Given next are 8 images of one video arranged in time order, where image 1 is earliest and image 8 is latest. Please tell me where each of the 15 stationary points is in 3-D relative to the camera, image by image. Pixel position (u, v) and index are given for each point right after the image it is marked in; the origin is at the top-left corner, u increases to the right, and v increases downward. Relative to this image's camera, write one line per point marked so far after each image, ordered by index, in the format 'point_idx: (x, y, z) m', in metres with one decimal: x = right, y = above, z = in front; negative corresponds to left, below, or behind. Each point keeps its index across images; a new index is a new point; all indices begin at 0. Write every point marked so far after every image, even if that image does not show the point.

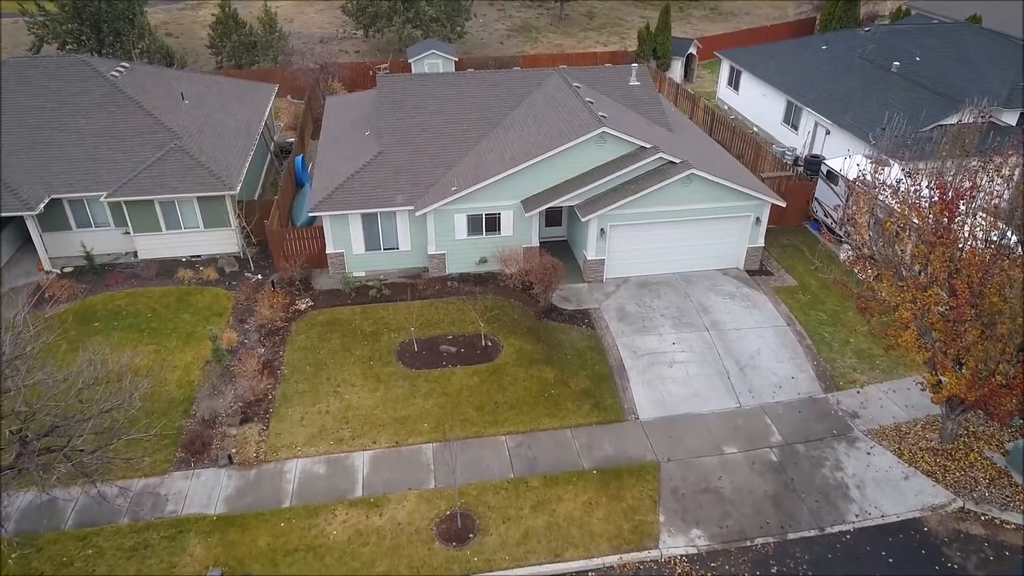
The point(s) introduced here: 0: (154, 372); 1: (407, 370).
0: (-8.5, -2.0, +16.6) m
1: (-2.5, -2.0, +16.7) m
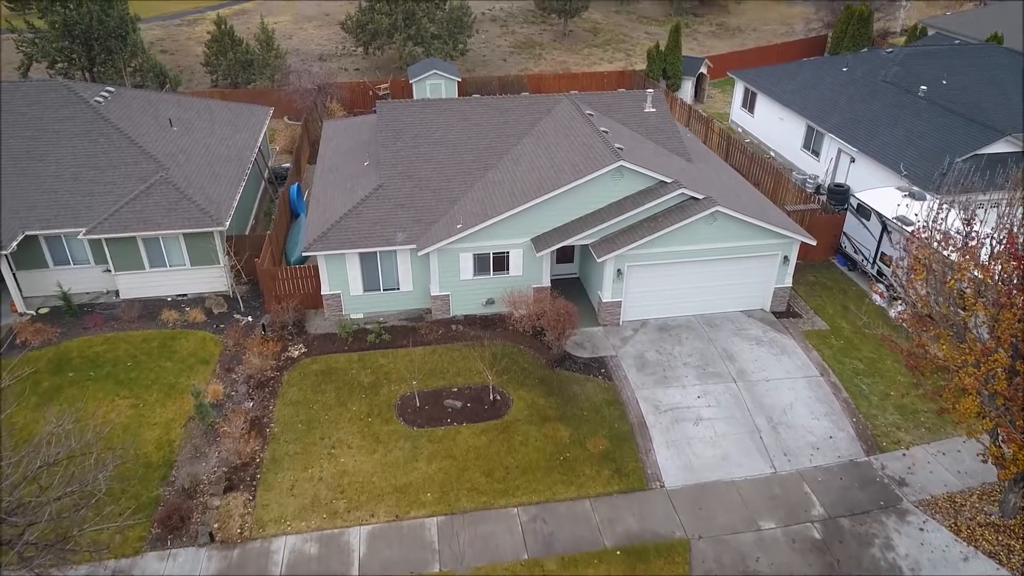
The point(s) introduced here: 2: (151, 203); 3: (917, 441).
0: (-8.2, -3.1, +15.2) m
1: (-2.2, -3.0, +15.3) m
2: (-9.7, +2.3, +18.9) m
3: (+8.7, -3.3, +15.1) m
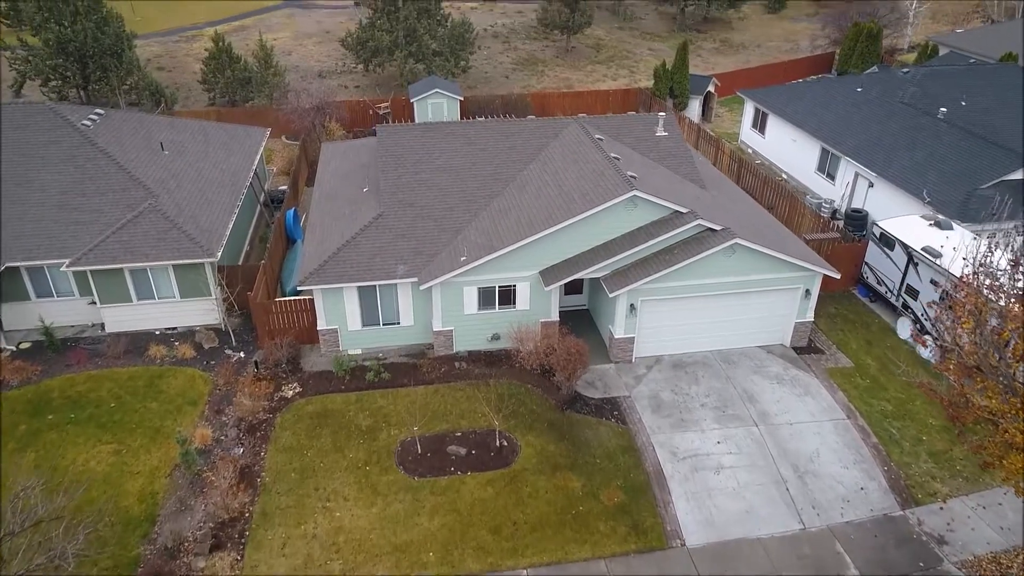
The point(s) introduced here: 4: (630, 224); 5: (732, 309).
0: (-8.0, -3.9, +14.2) m
1: (-2.1, -3.9, +14.2) m
2: (-9.5, +1.4, +18.0) m
3: (+8.8, -4.1, +14.1) m
4: (+2.8, +1.5, +17.0) m
5: (+5.4, -0.5, +17.4) m
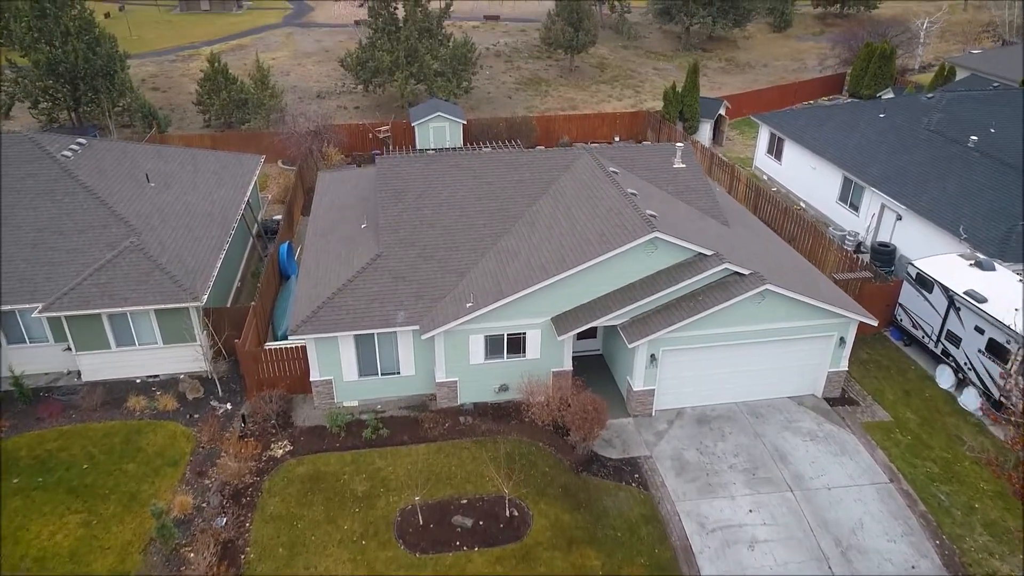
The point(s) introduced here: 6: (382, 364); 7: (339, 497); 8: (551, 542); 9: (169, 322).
0: (-7.8, -4.9, +12.7) m
1: (-1.9, -4.9, +12.8) m
2: (-9.3, +0.3, +16.7) m
3: (+9.1, -5.1, +12.7) m
4: (+3.0, +0.5, +15.7) m
5: (+5.6, -1.6, +16.0) m
6: (-3.0, -1.7, +16.1) m
7: (-3.4, -4.2, +14.0) m
8: (+0.7, -4.7, +13.1) m
9: (-8.2, -0.8, +16.8) m
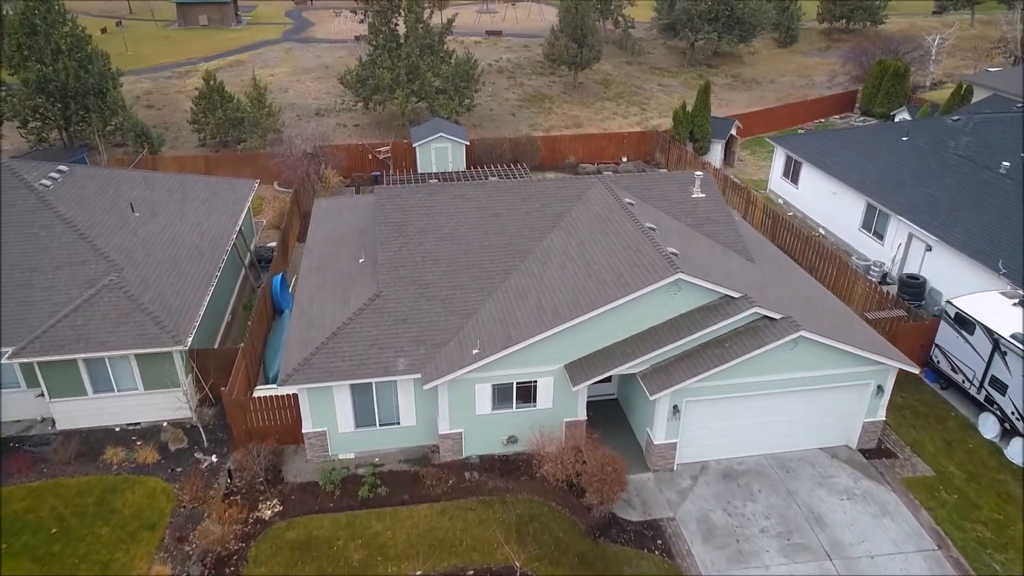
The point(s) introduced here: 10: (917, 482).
0: (-7.6, -5.7, +11.4) m
1: (-1.7, -5.7, +11.5) m
2: (-9.1, -0.6, +15.4) m
3: (+9.3, -6.0, +11.4) m
4: (+3.2, -0.4, +14.4) m
5: (+5.8, -2.5, +14.7) m
6: (-2.8, -2.6, +14.8) m
7: (-3.2, -5.0, +12.7) m
8: (+0.9, -5.6, +11.8) m
9: (-8.0, -1.7, +15.5) m
10: (+8.4, -4.0, +14.7) m
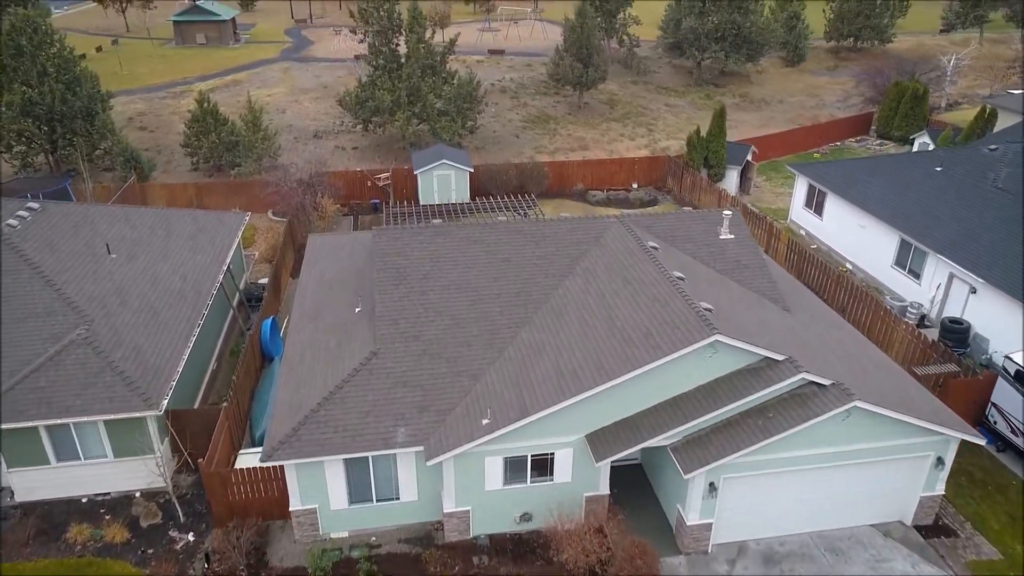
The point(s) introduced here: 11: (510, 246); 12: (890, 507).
0: (-7.4, -6.8, +9.7) m
1: (-1.4, -6.8, +9.8) m
2: (-8.8, -1.7, +13.8) m
3: (+9.5, -7.0, +9.6) m
4: (+3.5, -1.5, +12.8) m
5: (+6.1, -3.6, +13.1) m
6: (-2.5, -3.7, +13.1) m
7: (-3.0, -6.1, +11.0) m
8: (+1.2, -6.6, +10.0) m
9: (-7.7, -2.9, +13.9) m
10: (+8.7, -5.1, +13.0) m
11: (-0.1, +1.0, +15.7) m
12: (+7.3, -4.2, +13.6) m
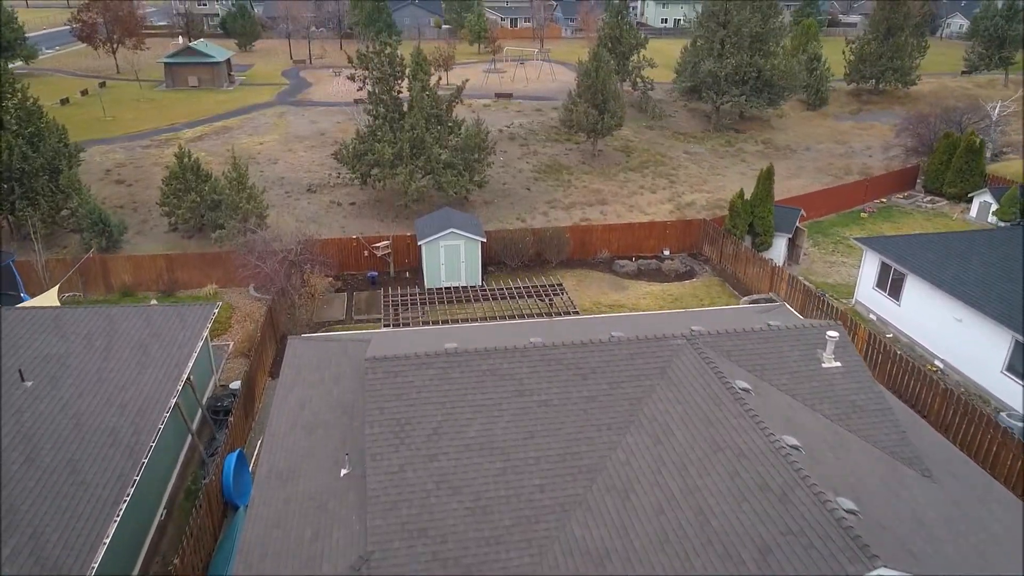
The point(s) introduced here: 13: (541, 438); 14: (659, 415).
0: (-6.7, -9.0, +5.3) m
1: (-0.7, -9.0, +5.4) m
2: (-8.2, -4.1, +9.7) m
3: (+10.2, -9.3, +5.3) m
4: (+4.2, -4.0, +8.7) m
5: (+6.8, -6.0, +8.9) m
6: (-1.8, -6.2, +8.9) m
7: (-2.3, -8.4, +6.7) m
8: (+1.8, -8.9, +5.7) m
9: (-7.1, -5.3, +9.7) m
10: (+9.4, -7.6, +8.8) m
11: (+0.6, -1.6, +11.7) m
12: (+8.0, -6.7, +9.4) m
13: (+0.5, -2.3, +11.1) m
14: (+2.4, -2.1, +11.3) m
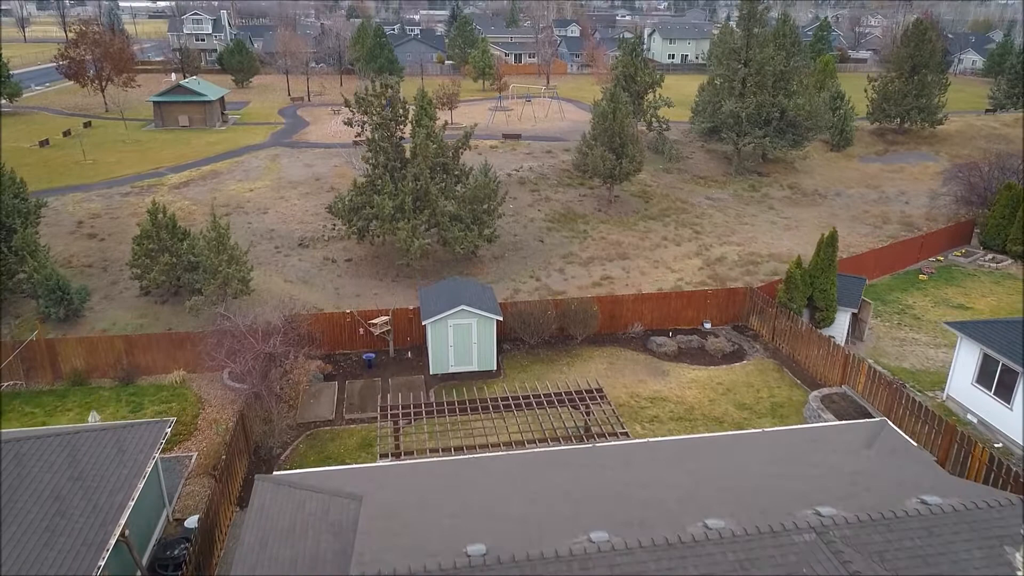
0: (-6.1, -10.8, +1.1) m
1: (-0.1, -10.8, +1.1) m
2: (-7.5, -6.1, +5.6) m
3: (+10.8, -11.1, +1.0) m
4: (+4.8, -5.9, +4.6) m
5: (+7.4, -8.0, +4.7) m
6: (-1.2, -8.1, +4.8) m
7: (-1.7, -10.3, +2.4) m
8: (+2.5, -10.7, +1.4) m
9: (-6.4, -7.3, +5.6) m
10: (+10.0, -9.5, +4.5) m
11: (+1.3, -3.7, +7.8) m
12: (+8.6, -8.7, +5.2) m
13: (+1.1, -4.4, +7.1) m
14: (+3.0, -4.1, +7.3) m
